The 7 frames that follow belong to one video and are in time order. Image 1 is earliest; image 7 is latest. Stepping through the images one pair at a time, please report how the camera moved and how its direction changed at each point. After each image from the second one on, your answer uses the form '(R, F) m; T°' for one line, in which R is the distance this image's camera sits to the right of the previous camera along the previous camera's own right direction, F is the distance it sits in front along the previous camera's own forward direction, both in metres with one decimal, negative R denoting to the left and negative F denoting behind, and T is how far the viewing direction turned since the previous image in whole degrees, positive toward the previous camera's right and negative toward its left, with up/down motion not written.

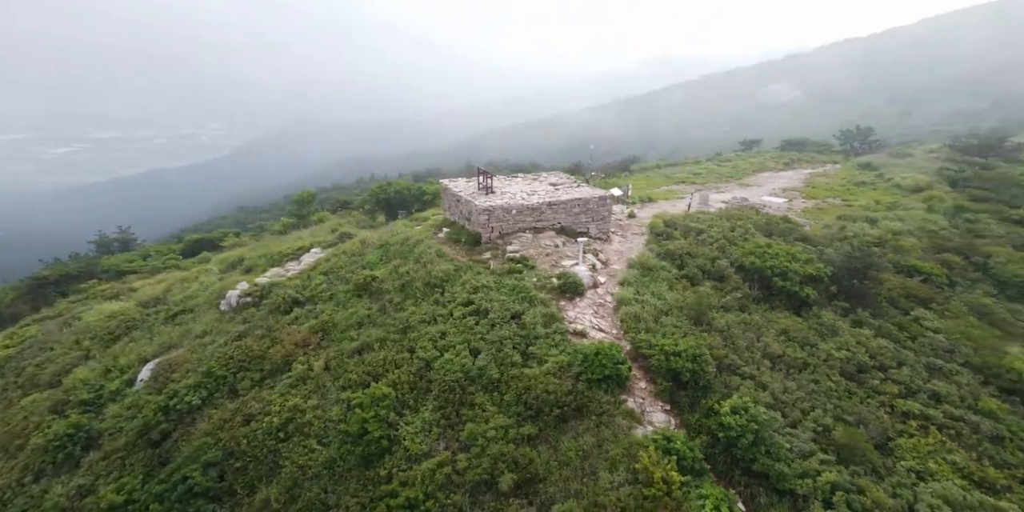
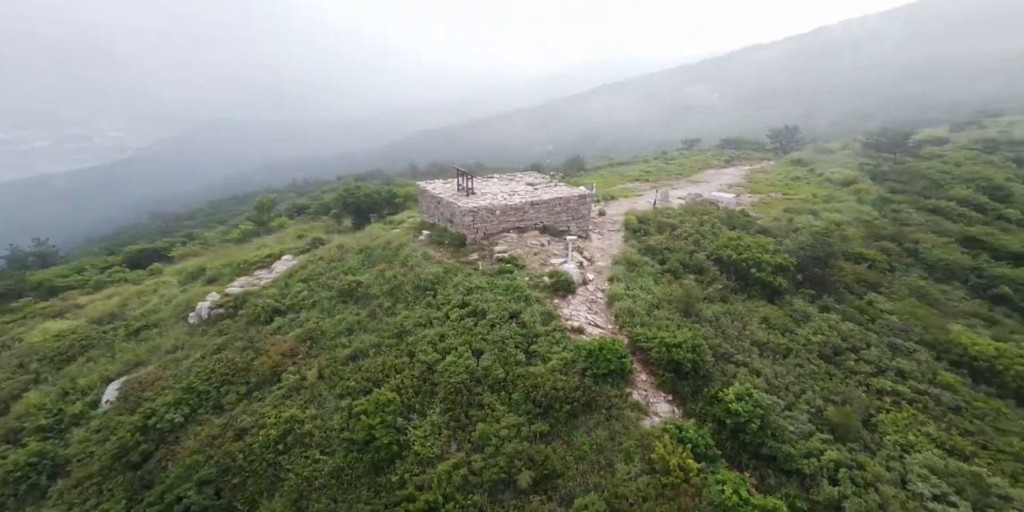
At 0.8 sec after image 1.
(-0.6, +0.1) m; +4°
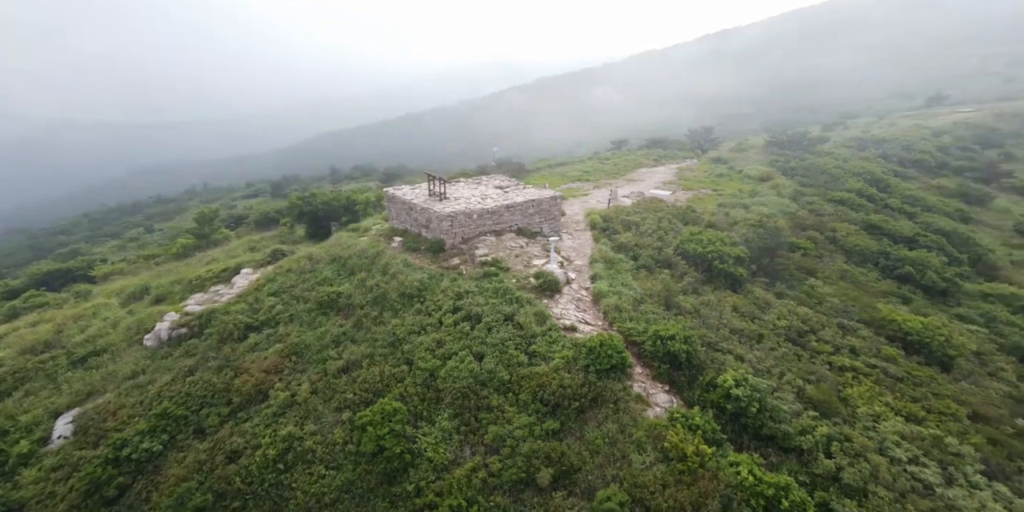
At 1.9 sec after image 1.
(-0.8, 0.0) m; +6°
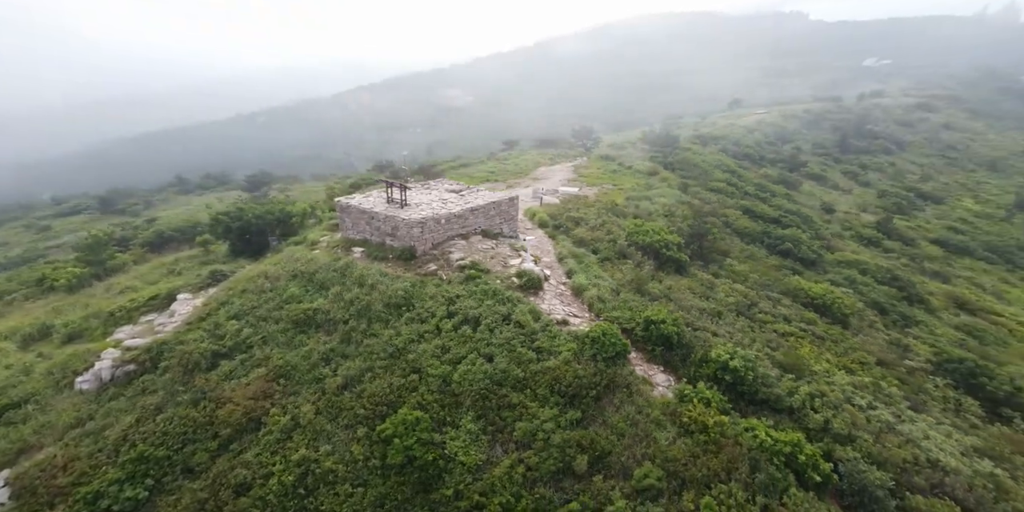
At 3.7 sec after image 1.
(-1.3, -0.1) m; +9°
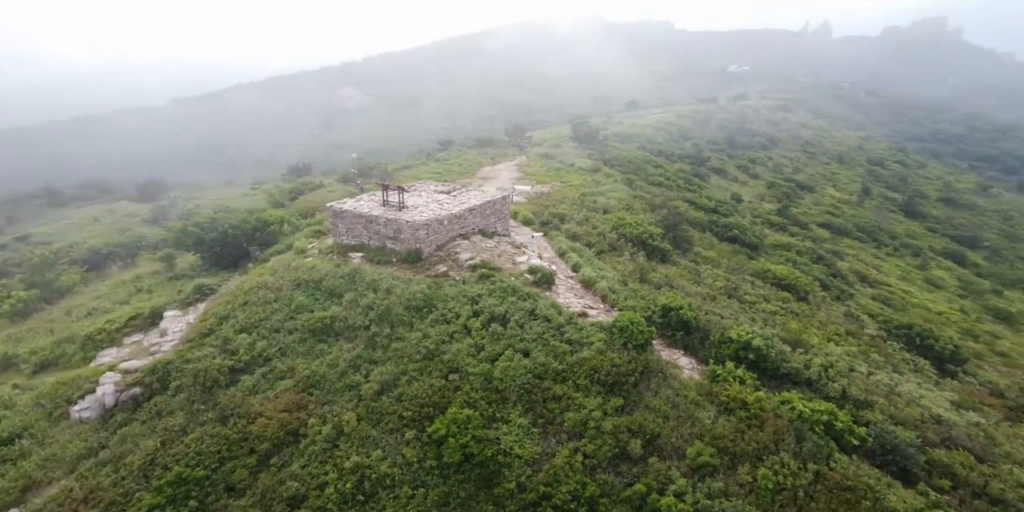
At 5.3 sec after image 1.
(-1.2, -0.1) m; +4°
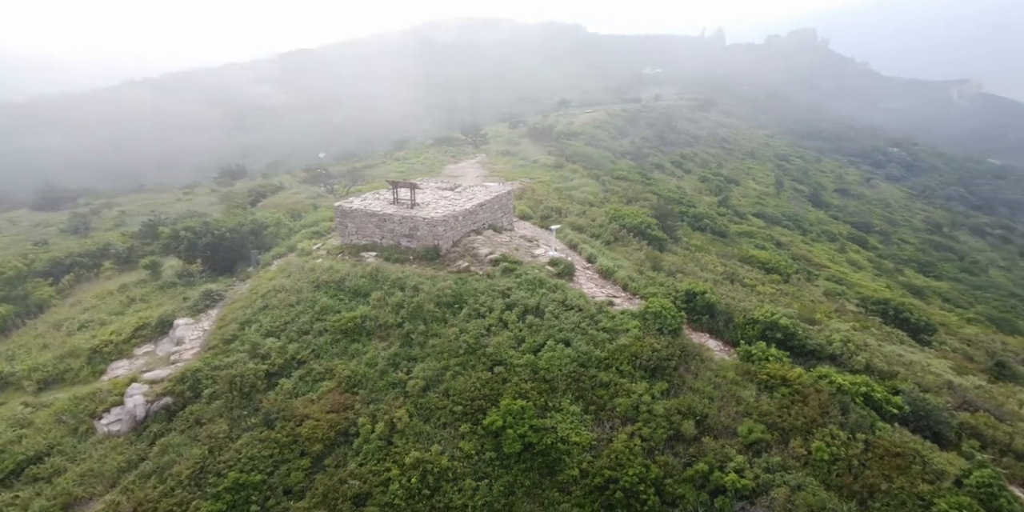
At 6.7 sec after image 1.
(-1.0, -0.1) m; +2°
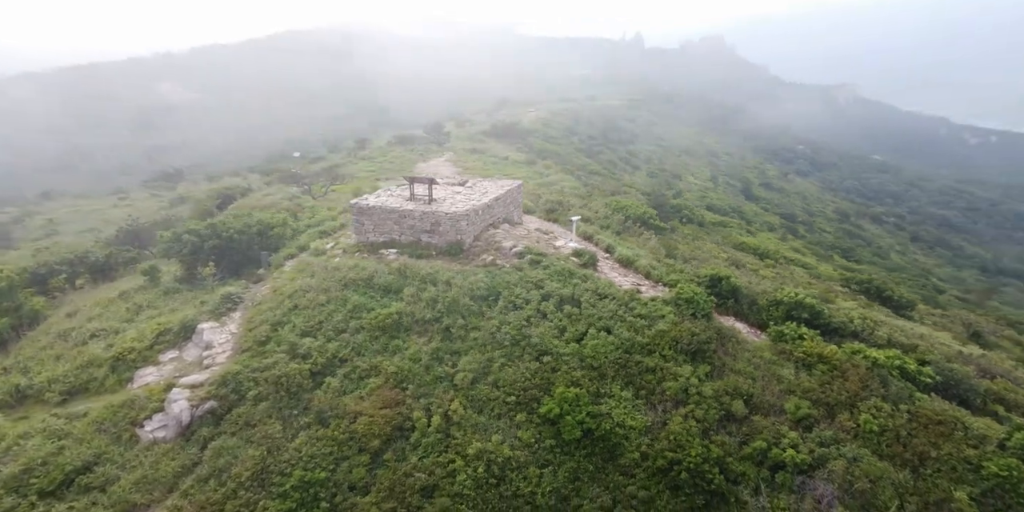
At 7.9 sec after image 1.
(-1.0, -0.2) m; +1°
